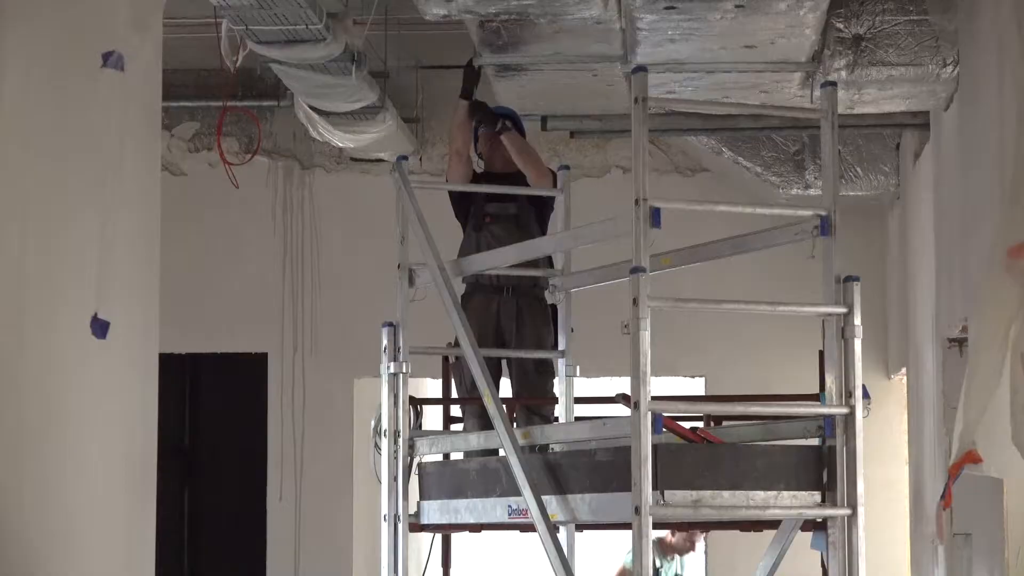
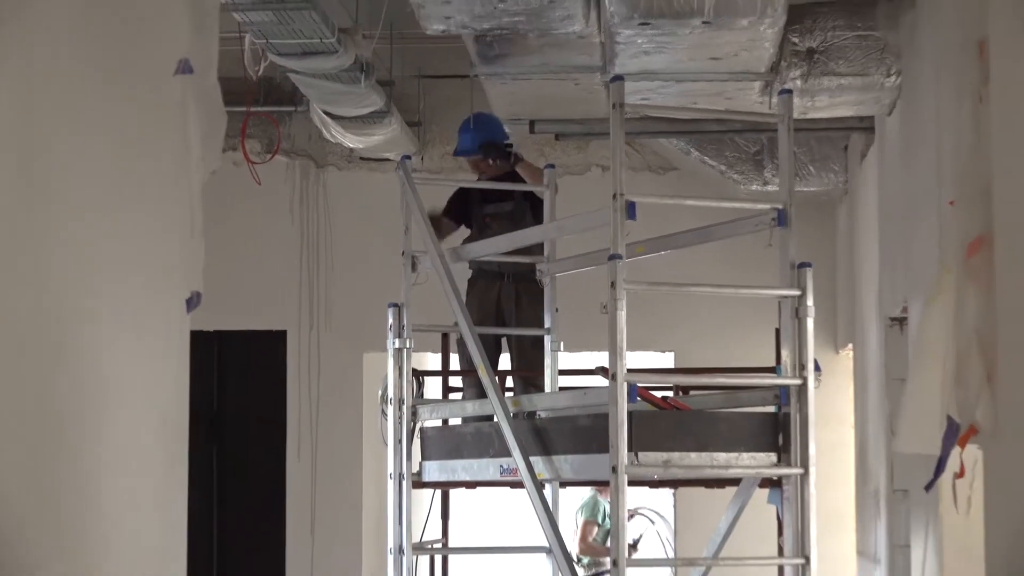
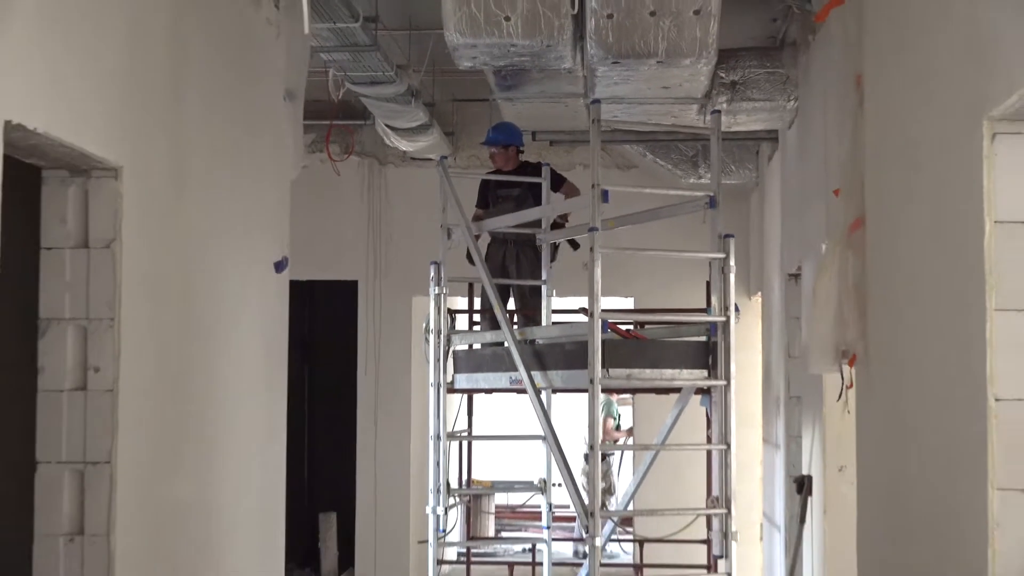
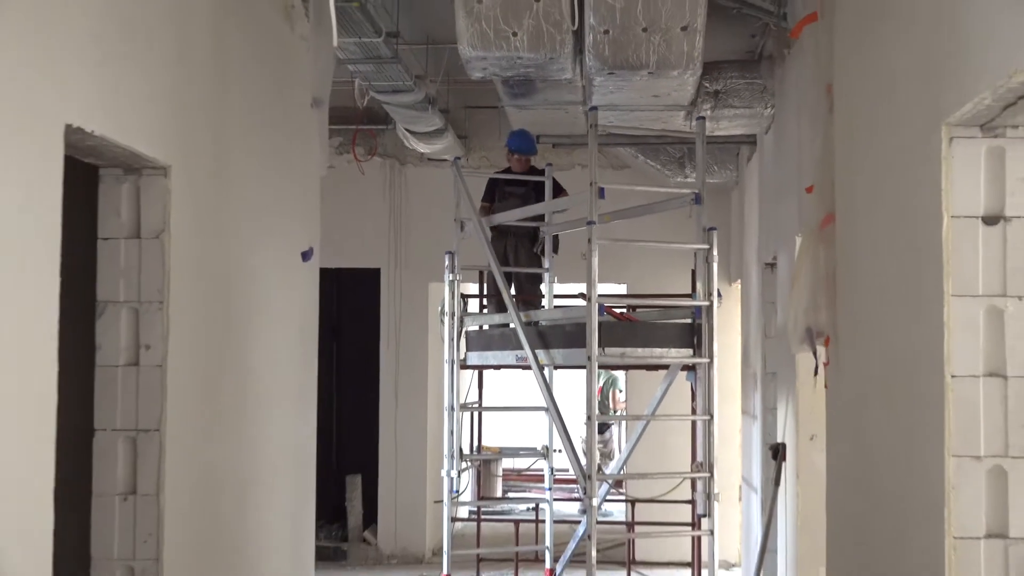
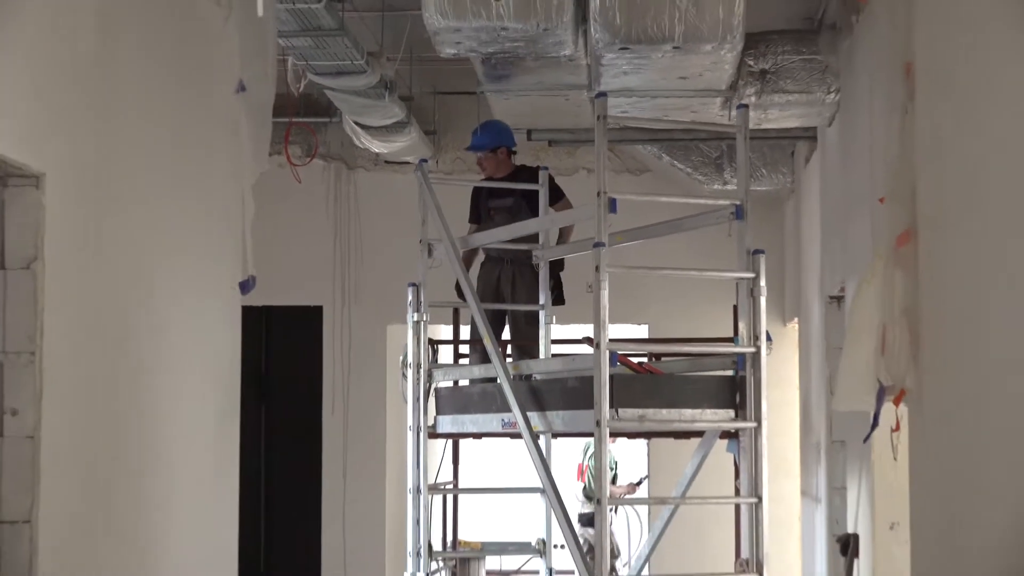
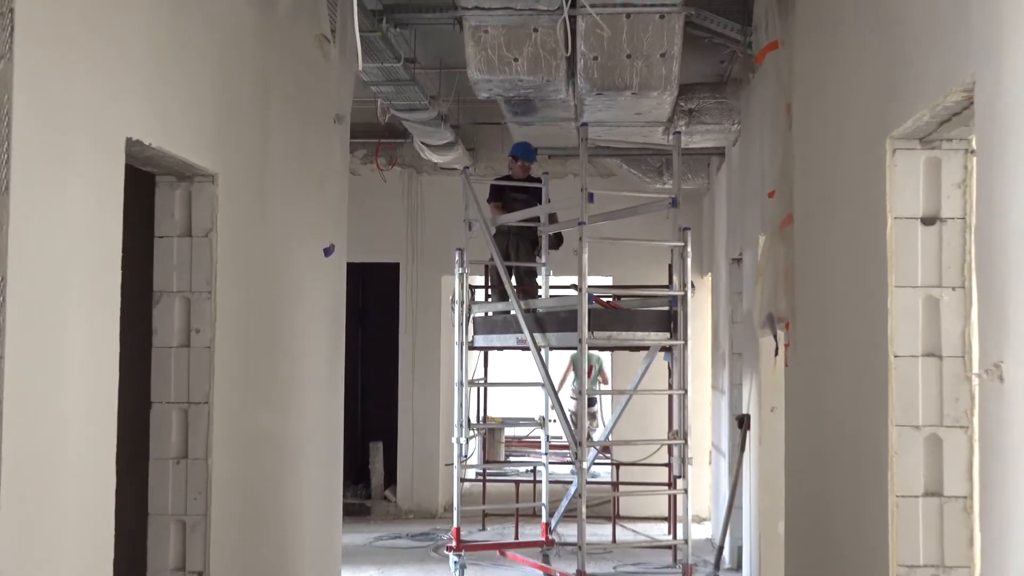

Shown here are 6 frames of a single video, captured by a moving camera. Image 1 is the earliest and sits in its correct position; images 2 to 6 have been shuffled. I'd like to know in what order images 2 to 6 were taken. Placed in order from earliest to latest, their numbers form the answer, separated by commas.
2, 5, 3, 4, 6
